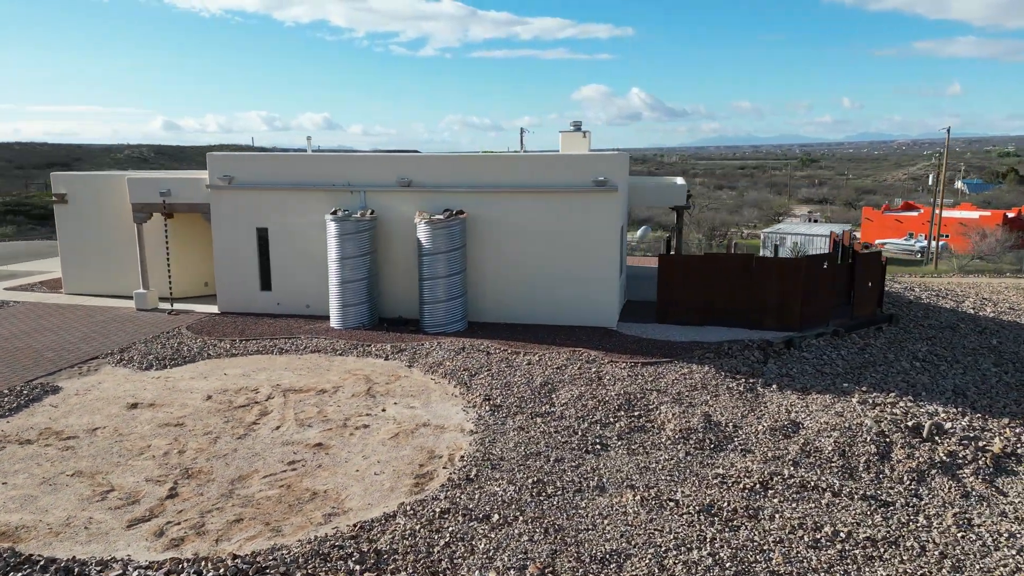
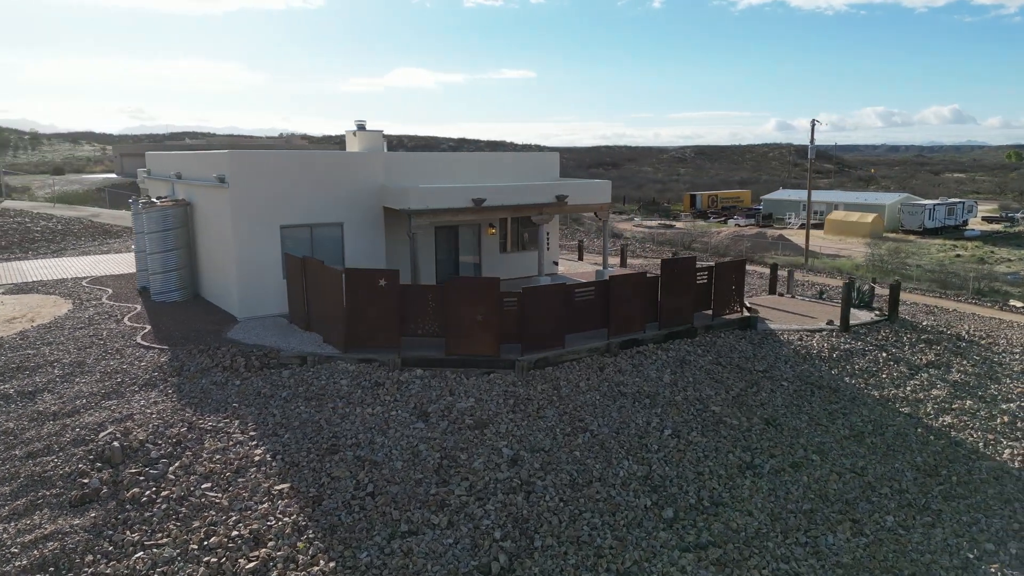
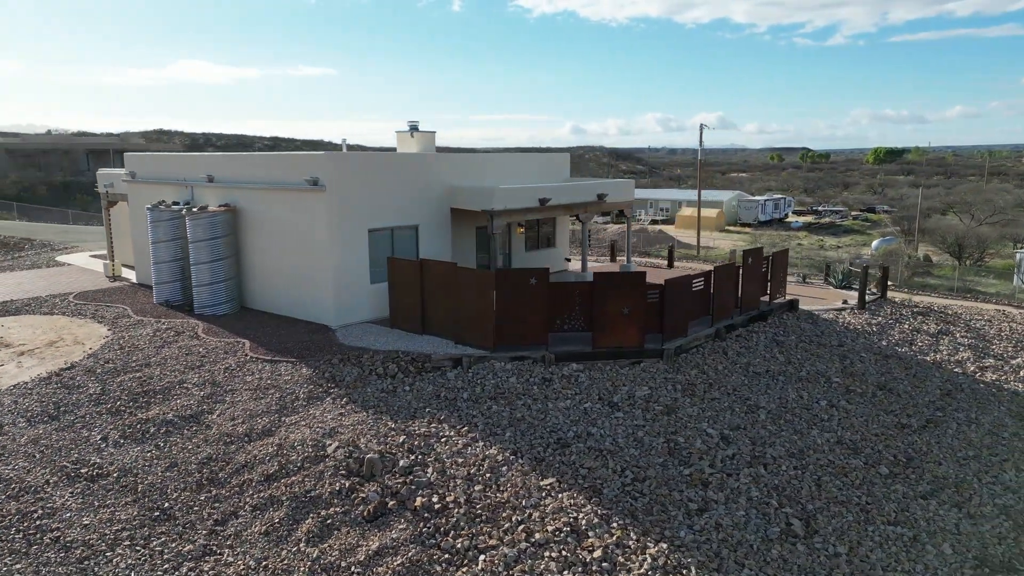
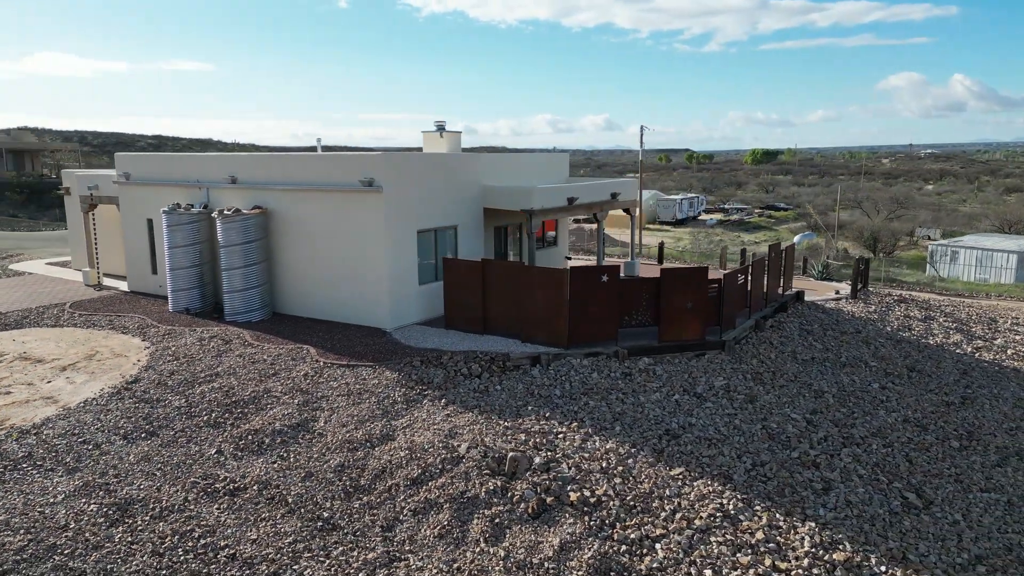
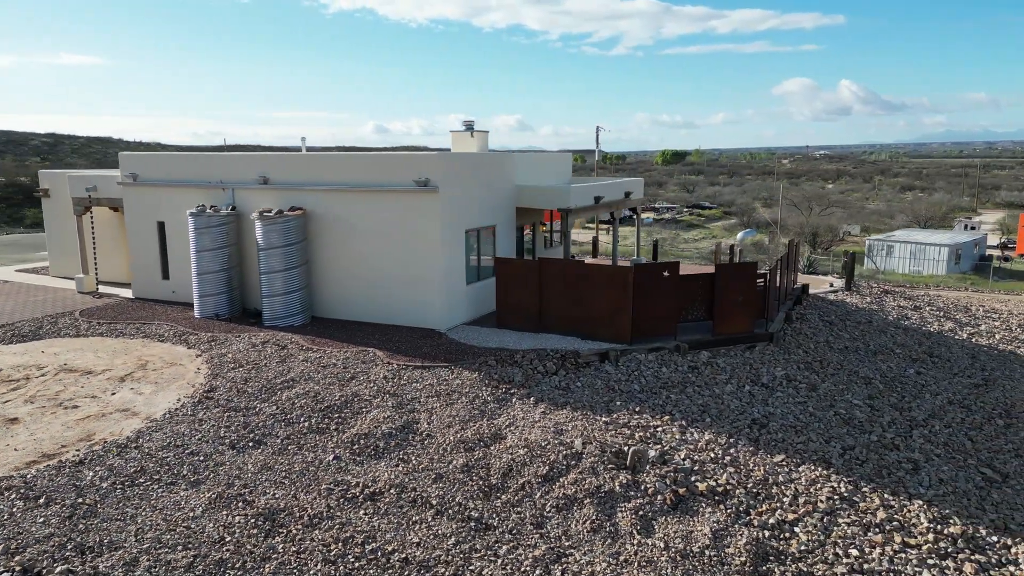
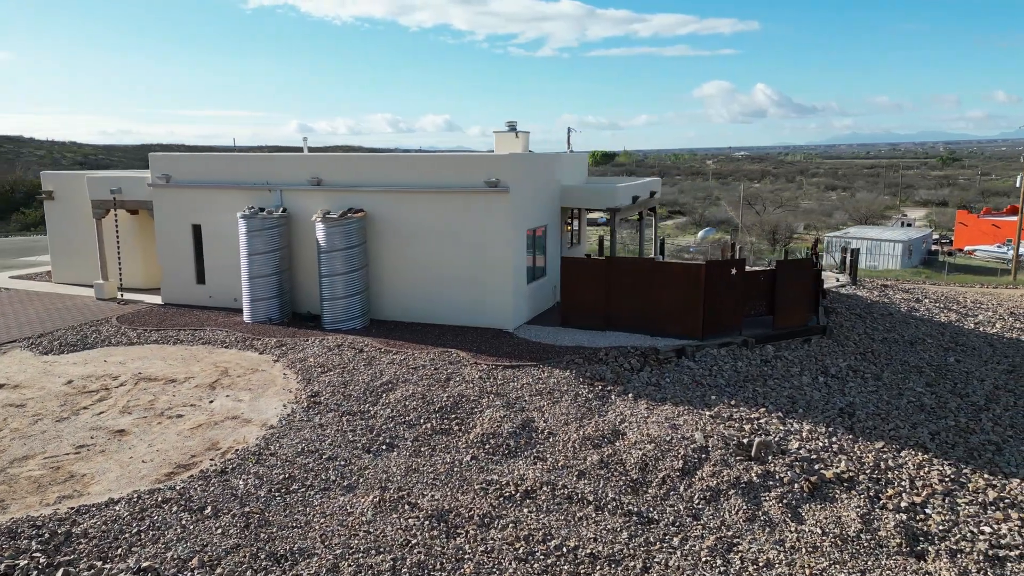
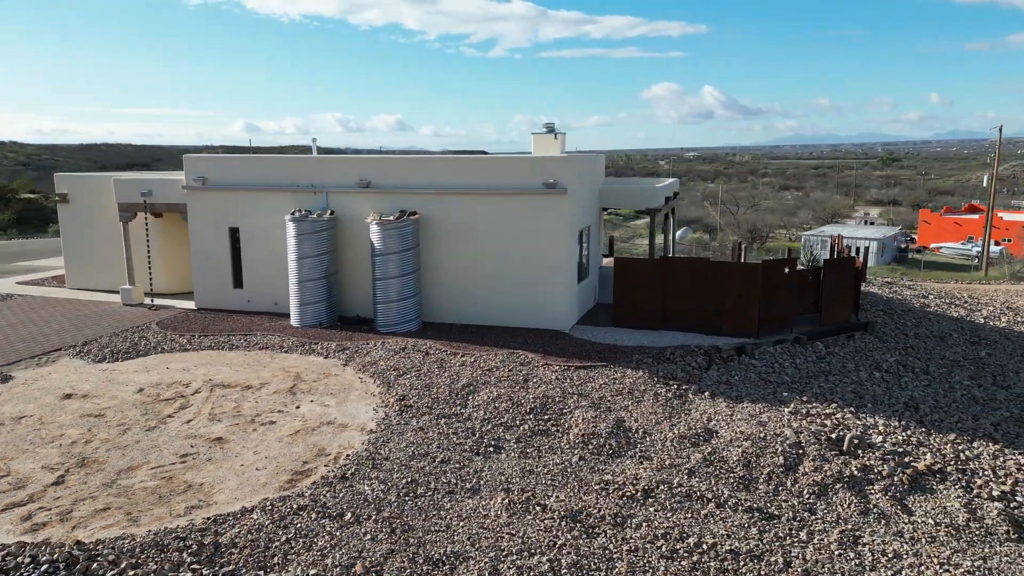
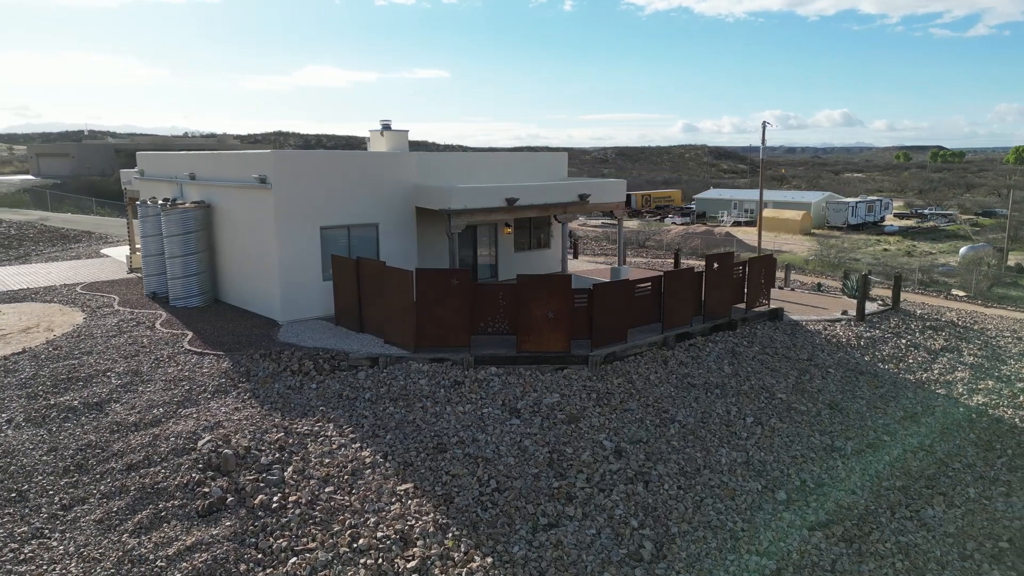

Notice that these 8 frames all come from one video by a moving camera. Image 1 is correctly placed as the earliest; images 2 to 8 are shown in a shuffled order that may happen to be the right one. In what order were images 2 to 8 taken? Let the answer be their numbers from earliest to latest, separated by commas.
7, 6, 5, 4, 3, 8, 2
